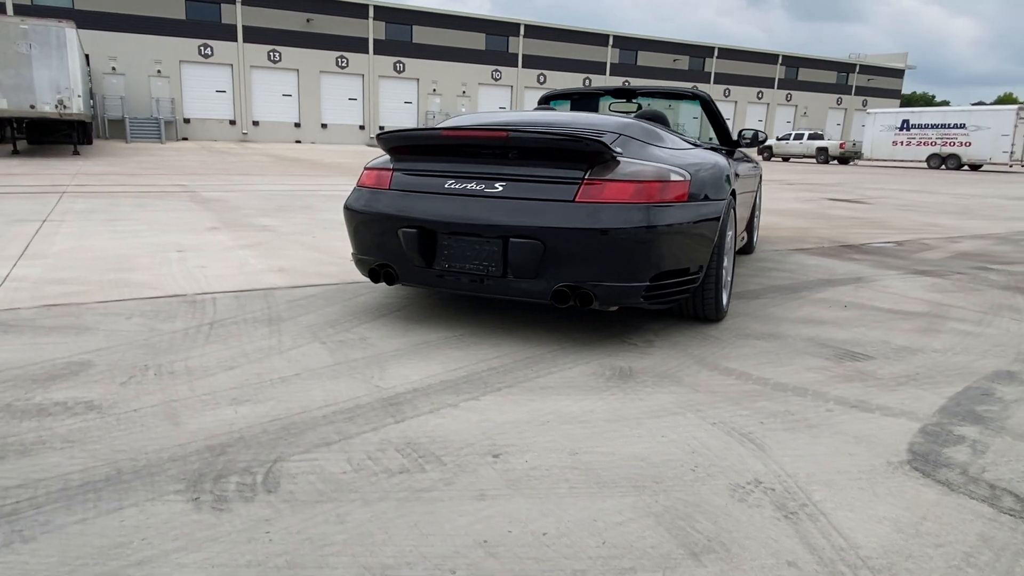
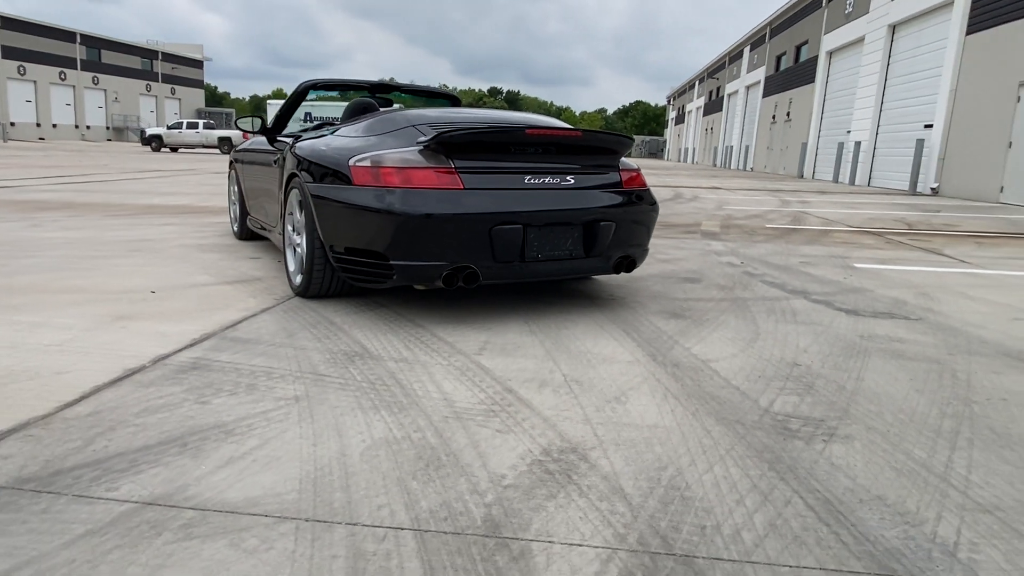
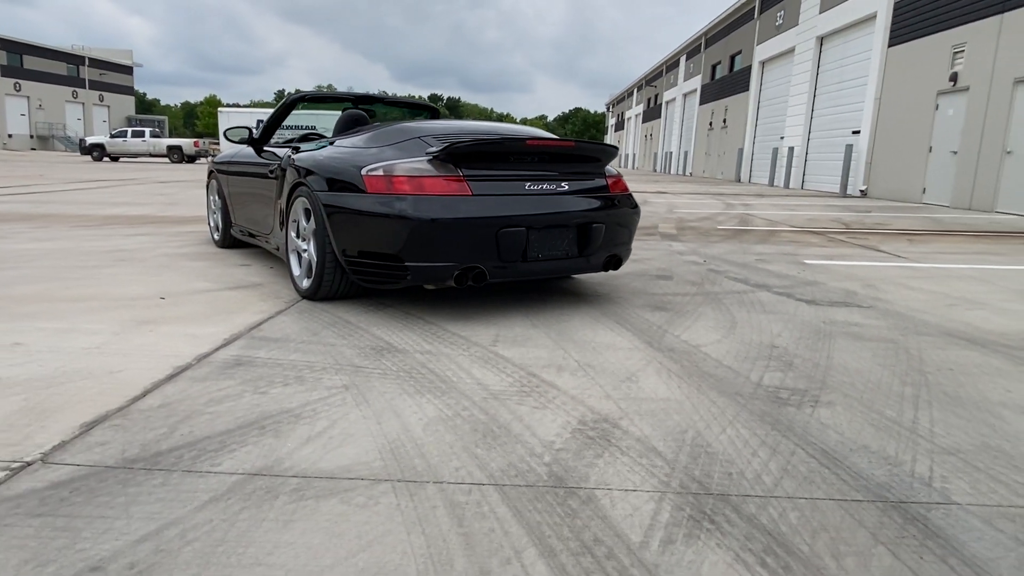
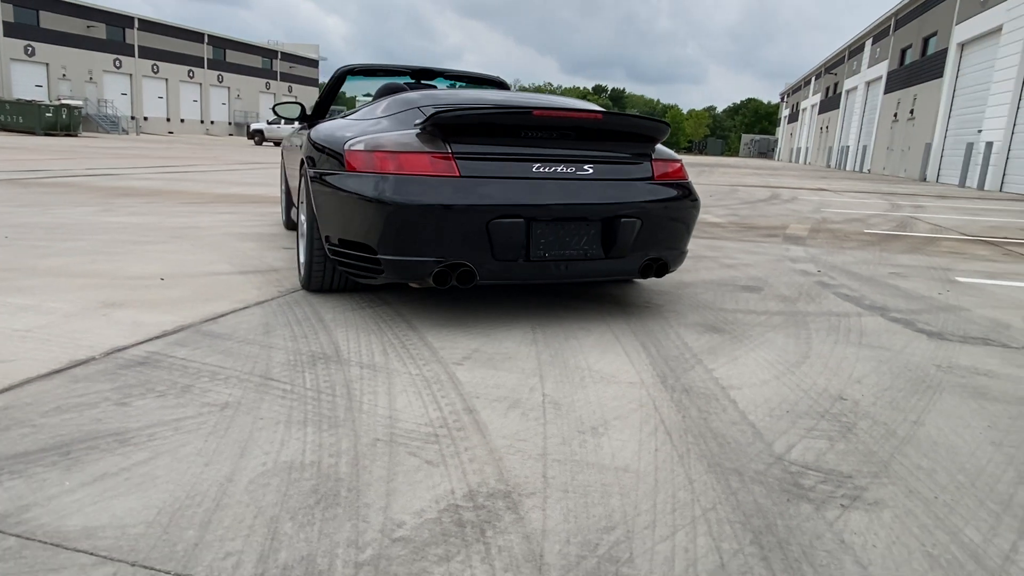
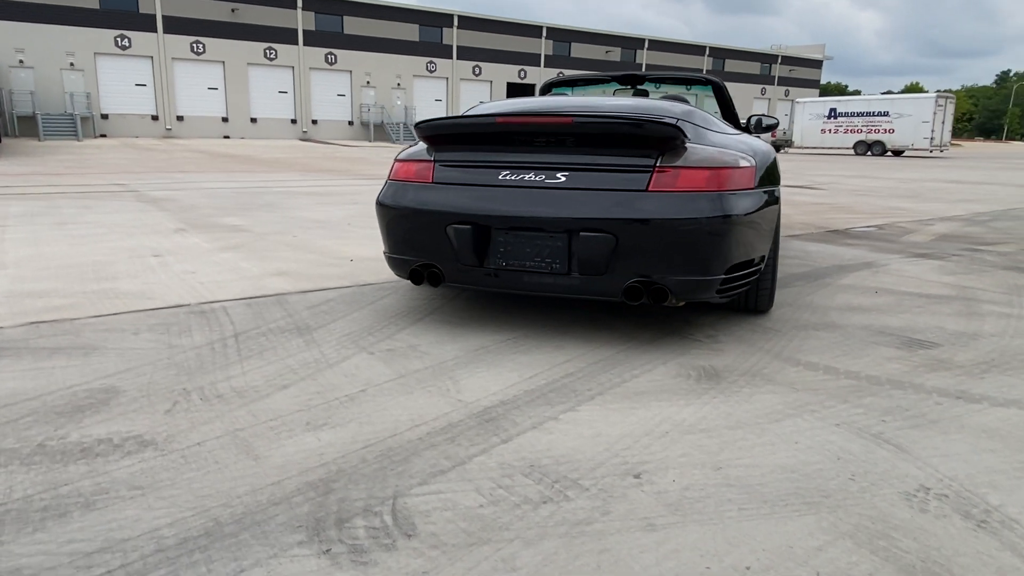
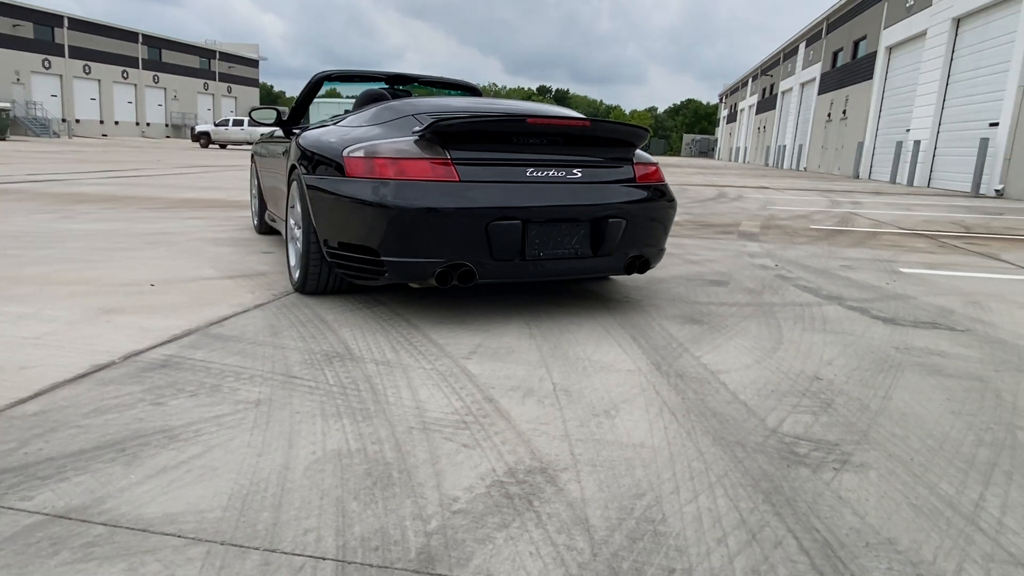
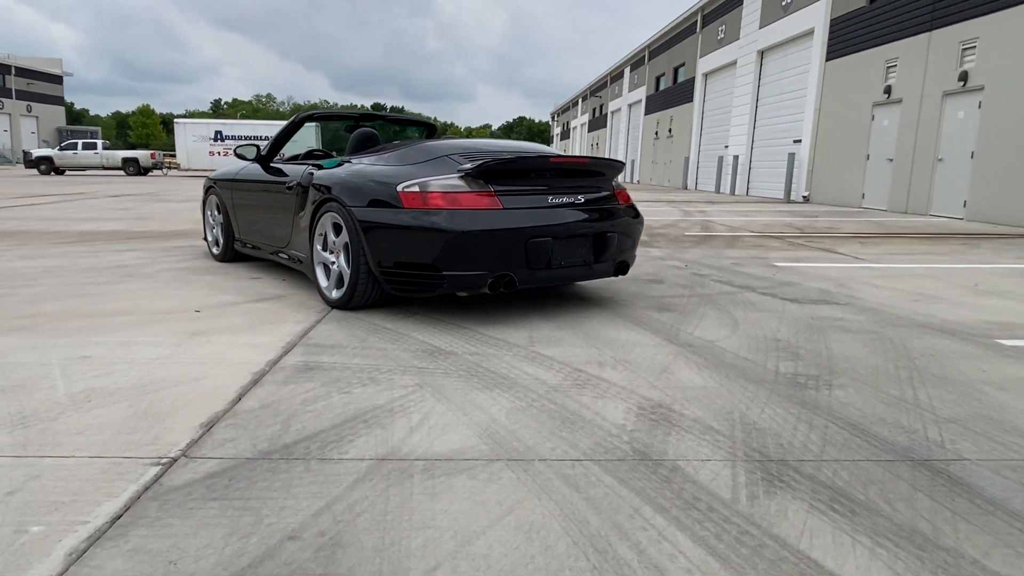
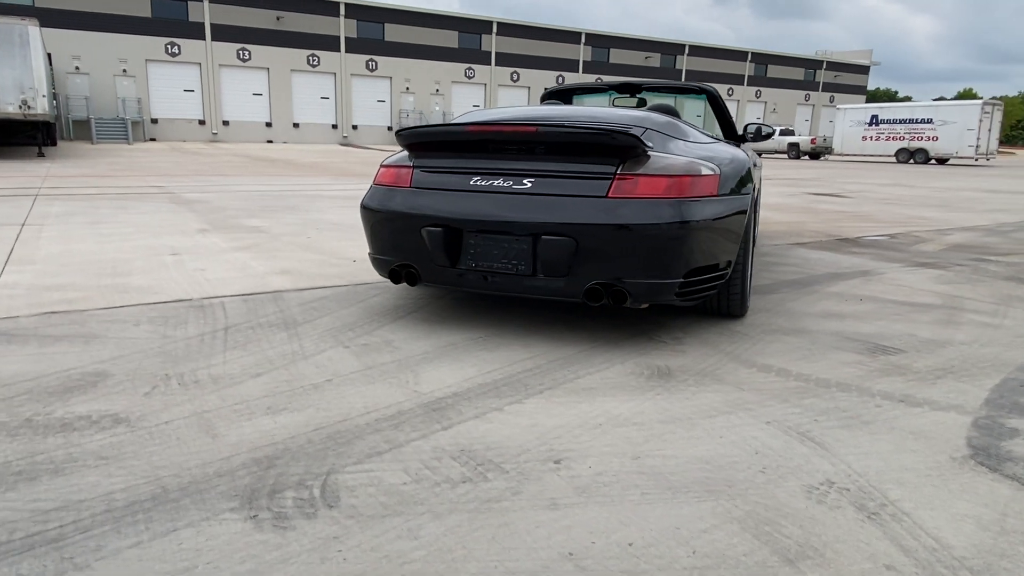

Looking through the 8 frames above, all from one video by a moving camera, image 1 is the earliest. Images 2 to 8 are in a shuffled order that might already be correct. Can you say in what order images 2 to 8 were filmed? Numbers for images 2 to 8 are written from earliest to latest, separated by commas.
8, 5, 4, 6, 2, 3, 7
